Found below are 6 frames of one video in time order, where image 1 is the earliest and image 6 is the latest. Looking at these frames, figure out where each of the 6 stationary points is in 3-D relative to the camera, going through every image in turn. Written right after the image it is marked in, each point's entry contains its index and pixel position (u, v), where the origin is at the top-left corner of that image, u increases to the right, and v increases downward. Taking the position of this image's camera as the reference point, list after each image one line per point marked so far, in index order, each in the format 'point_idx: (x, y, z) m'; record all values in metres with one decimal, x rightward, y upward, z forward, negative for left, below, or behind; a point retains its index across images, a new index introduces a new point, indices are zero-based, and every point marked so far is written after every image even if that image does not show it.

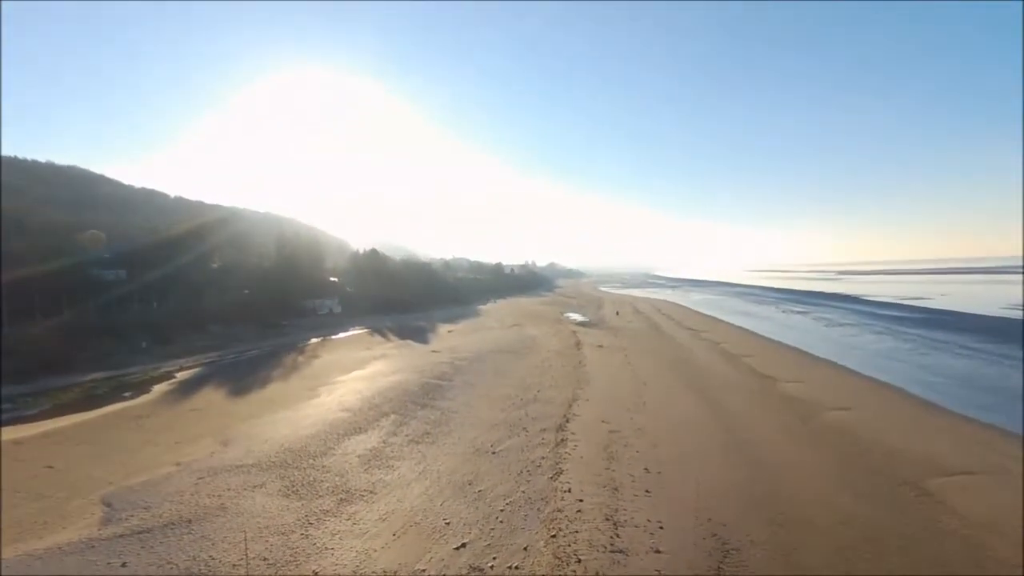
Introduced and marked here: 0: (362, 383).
0: (-3.9, -2.5, +15.4) m
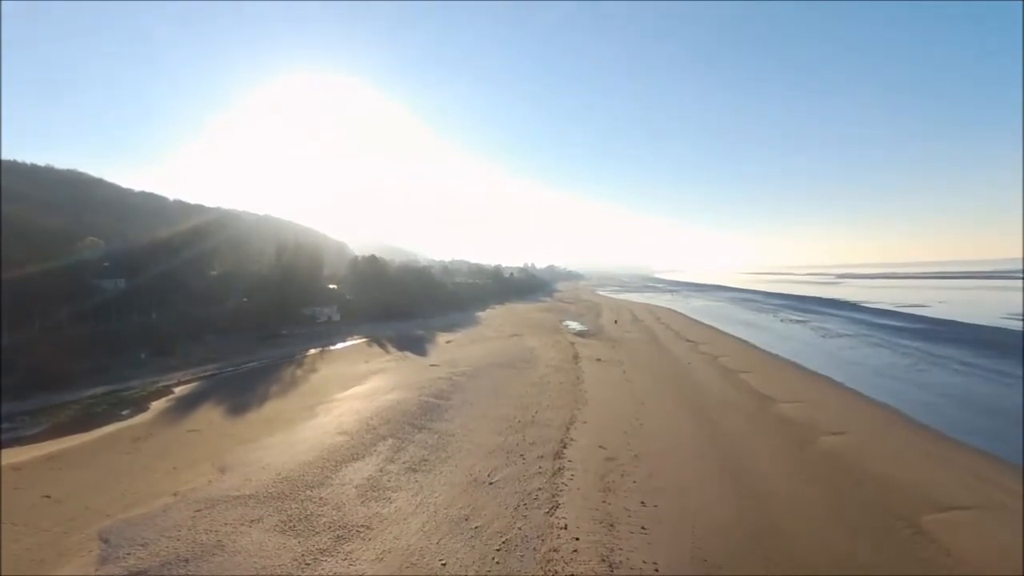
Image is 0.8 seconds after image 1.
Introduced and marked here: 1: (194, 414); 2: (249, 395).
0: (-4.0, -3.0, +15.4) m
1: (-8.0, -3.2, +14.9) m
2: (-7.6, -3.1, +17.0) m
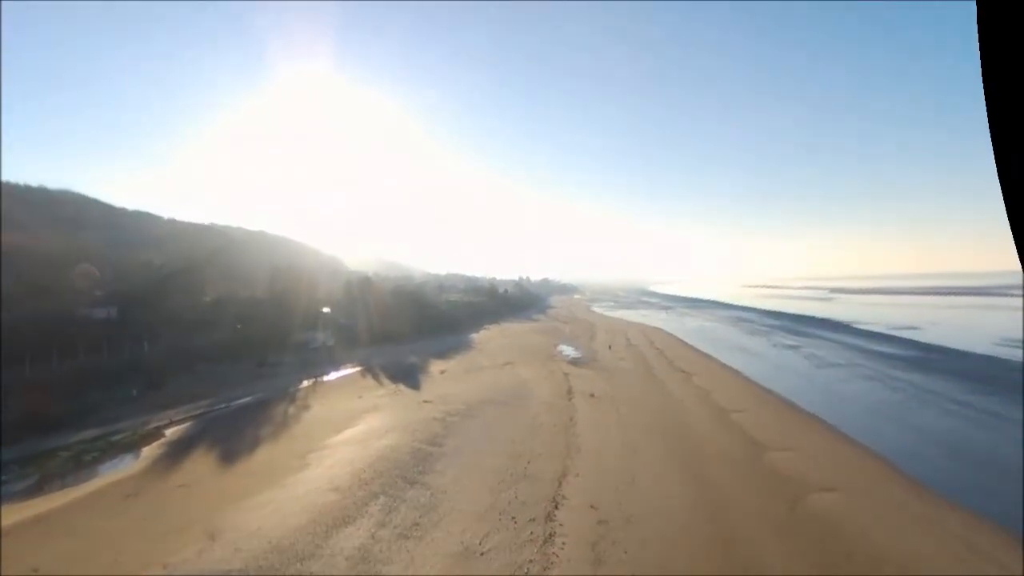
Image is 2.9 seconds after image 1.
0: (-4.2, -4.2, +15.4) m
1: (-8.2, -4.4, +14.8) m
2: (-7.8, -4.4, +16.9) m
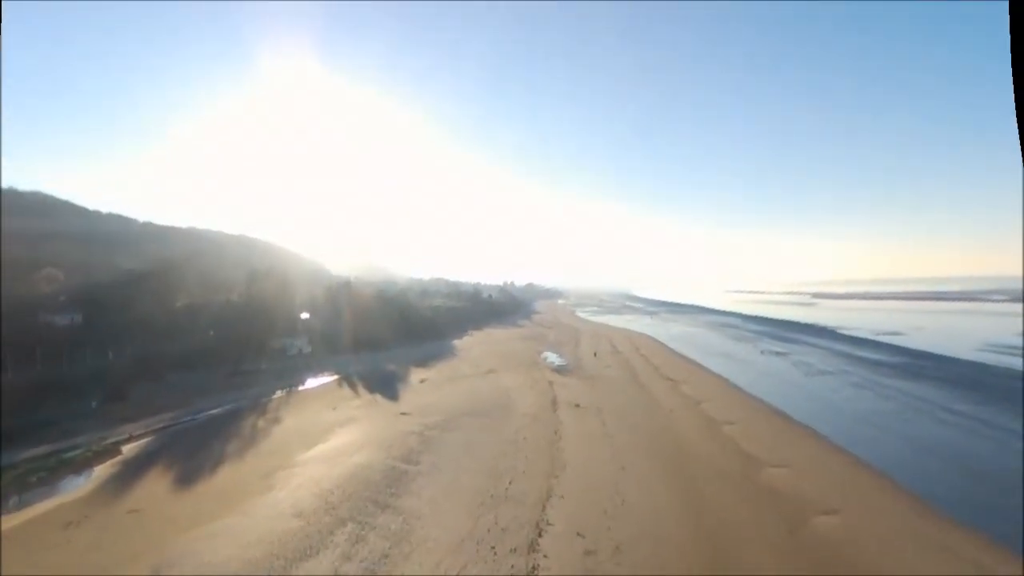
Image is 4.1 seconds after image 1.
0: (-4.6, -4.4, +14.4) m
1: (-8.6, -4.6, +13.6) m
2: (-8.3, -4.5, +15.8) m
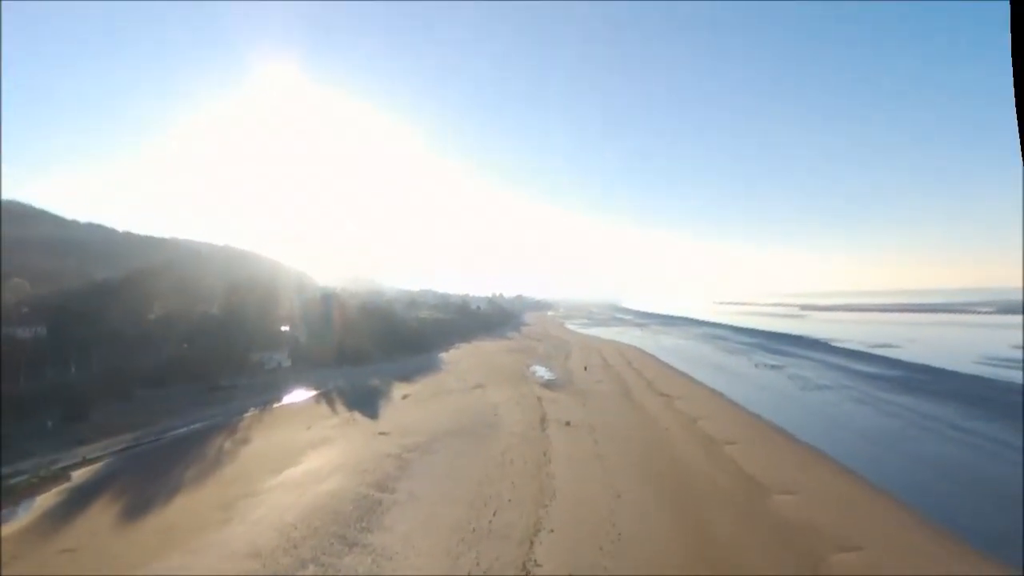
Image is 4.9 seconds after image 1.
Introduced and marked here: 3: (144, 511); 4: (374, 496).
0: (-5.0, -4.6, +13.0) m
1: (-9.0, -4.8, +12.2) m
2: (-8.7, -4.8, +14.4) m
3: (-7.8, -4.7, +12.4) m
4: (-3.0, -4.5, +12.8) m
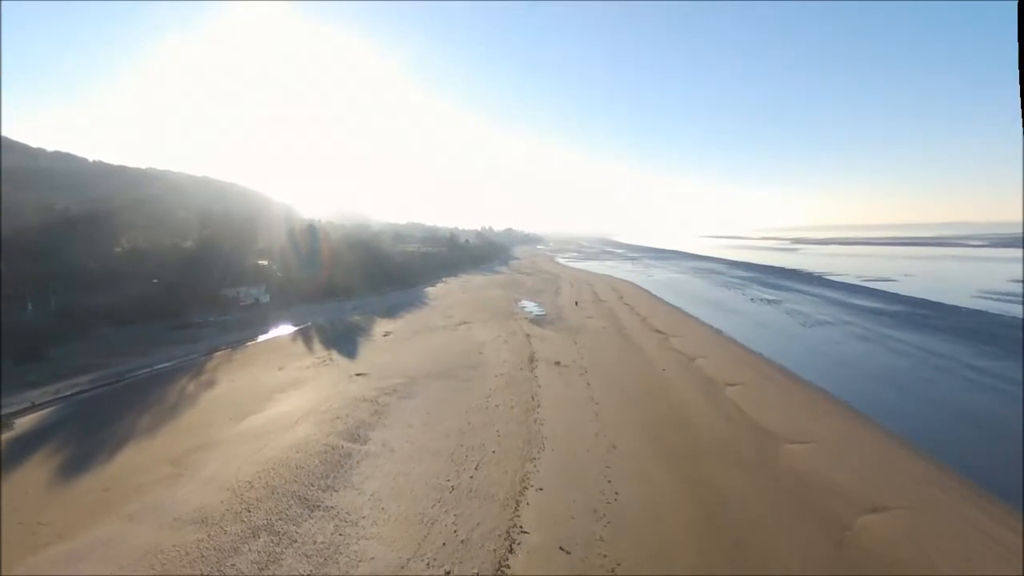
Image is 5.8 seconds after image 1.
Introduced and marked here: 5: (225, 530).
0: (-5.3, -3.2, +11.7) m
1: (-9.3, -3.5, +10.9) m
2: (-9.0, -3.2, +13.0) m
3: (-8.1, -3.4, +11.0) m
4: (-3.3, -3.1, +11.5) m
5: (-4.2, -3.5, +8.5) m
